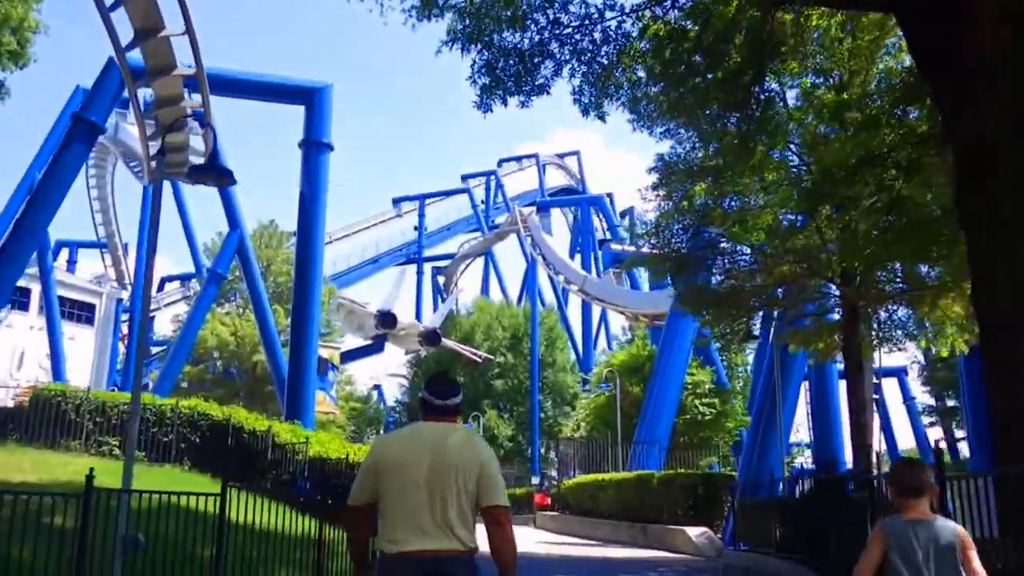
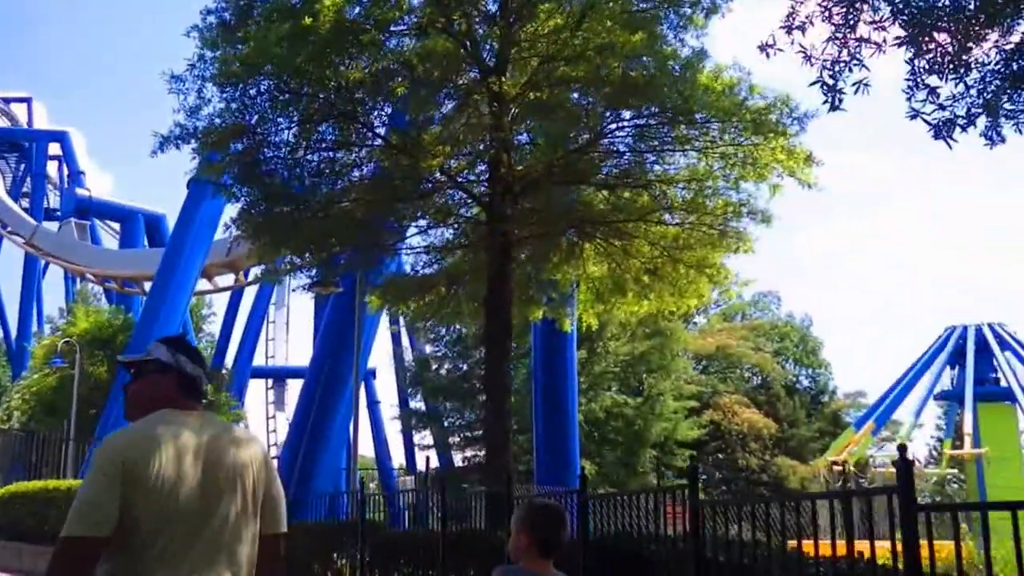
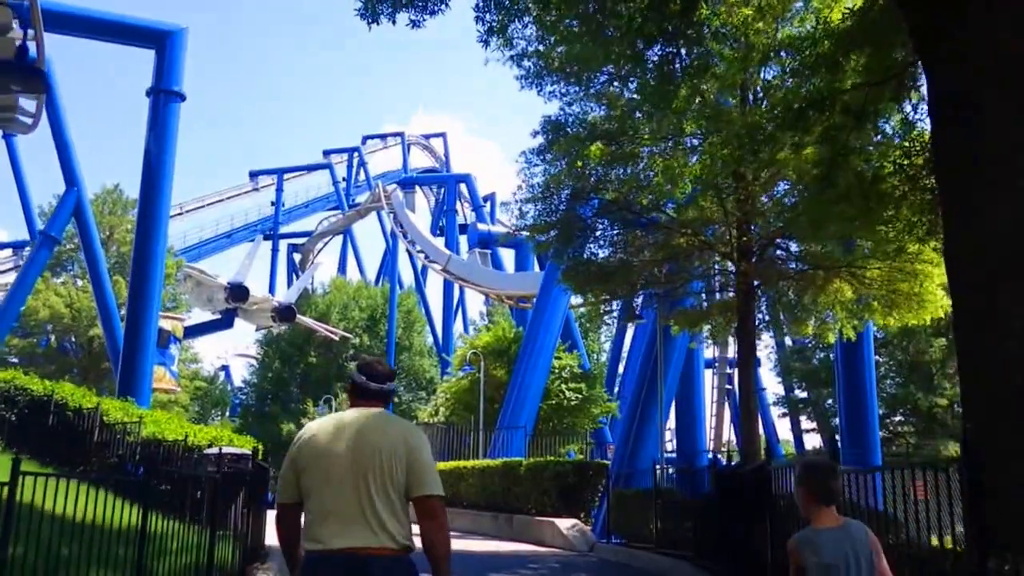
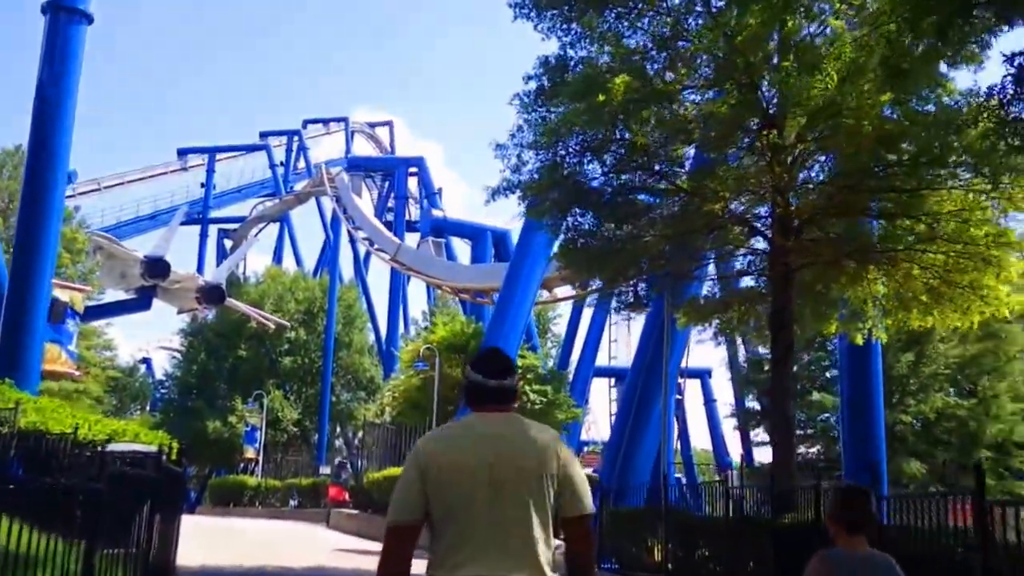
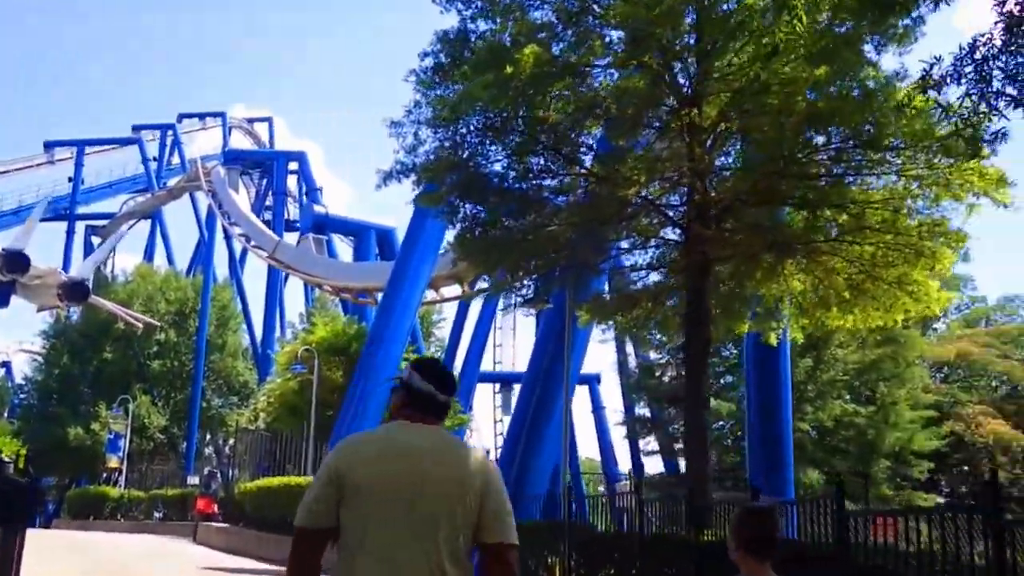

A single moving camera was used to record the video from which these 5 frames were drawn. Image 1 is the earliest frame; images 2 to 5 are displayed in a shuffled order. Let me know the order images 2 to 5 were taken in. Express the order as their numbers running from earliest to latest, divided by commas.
3, 4, 5, 2
